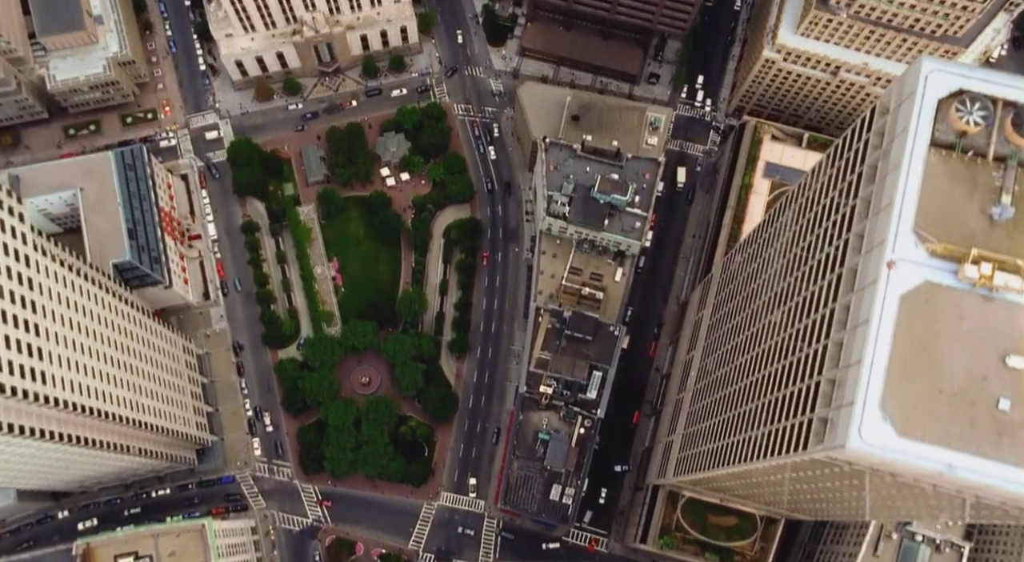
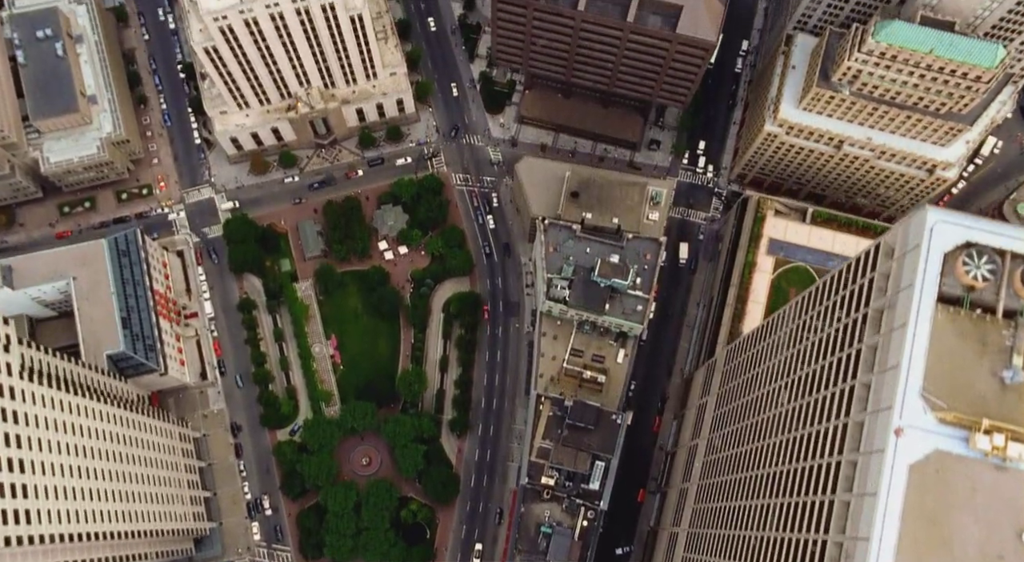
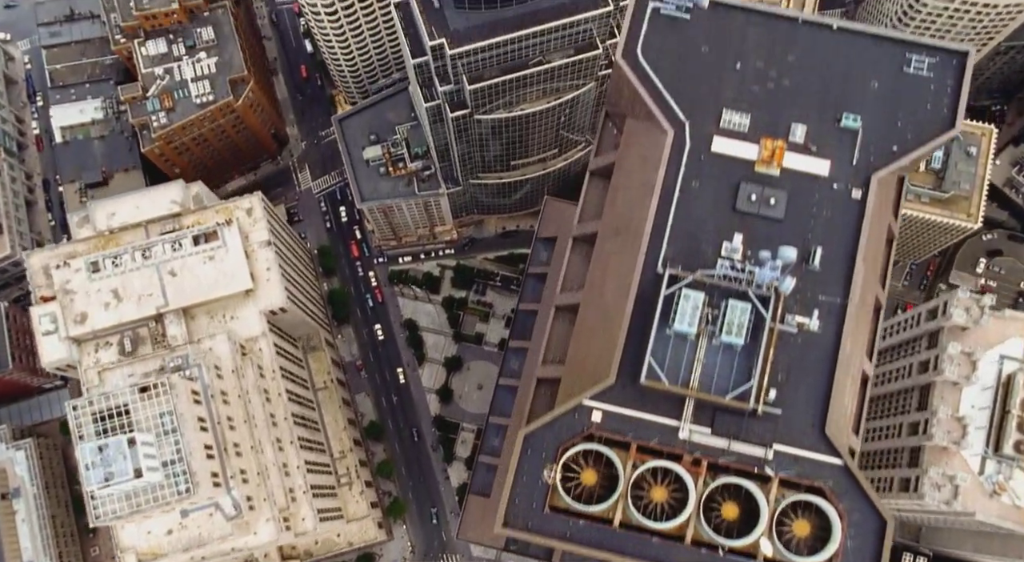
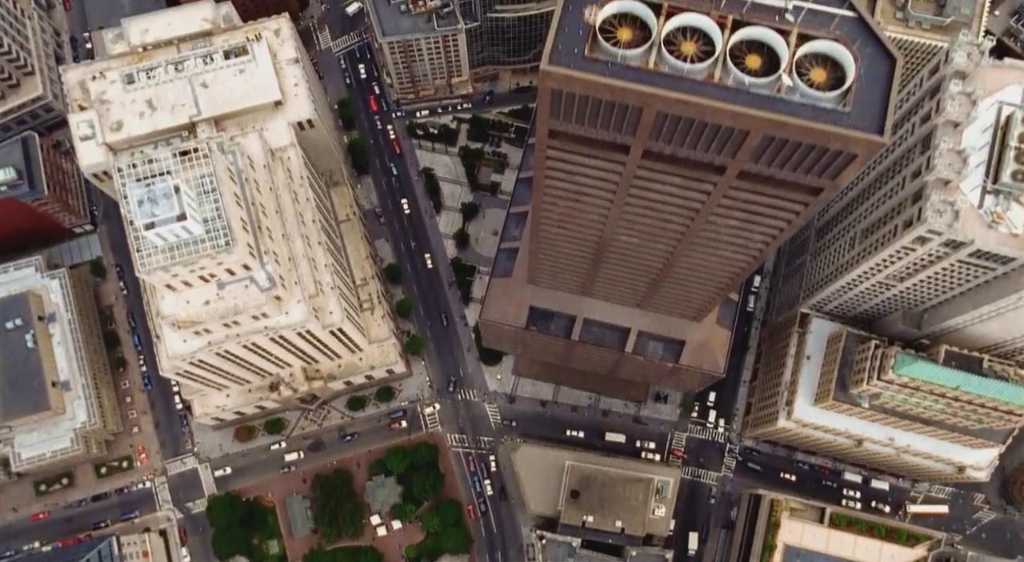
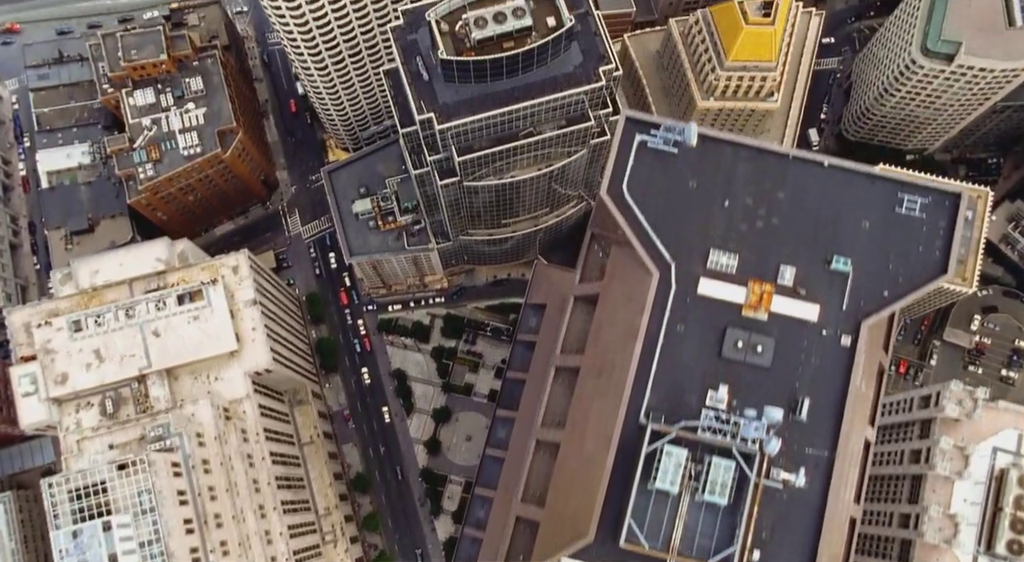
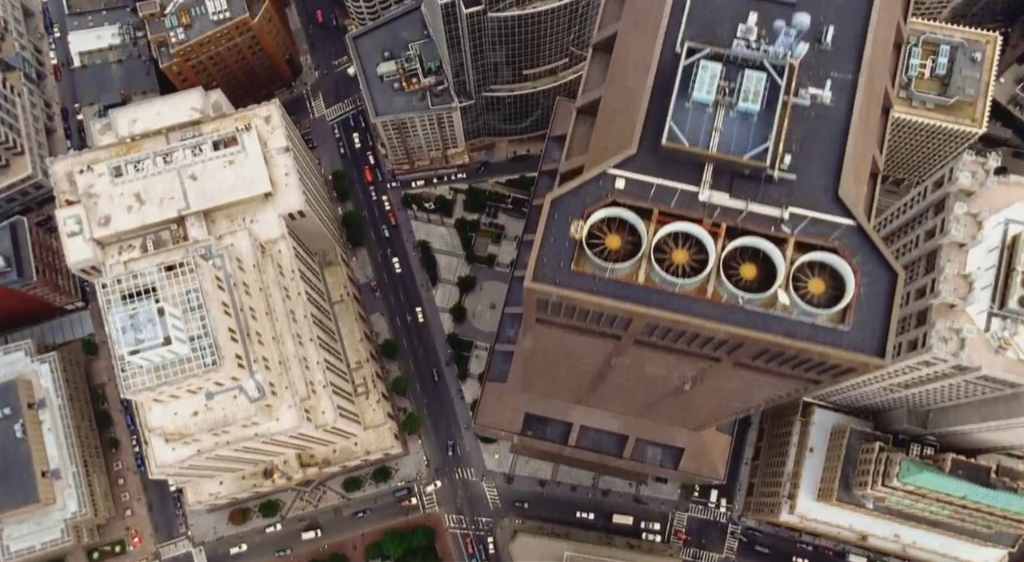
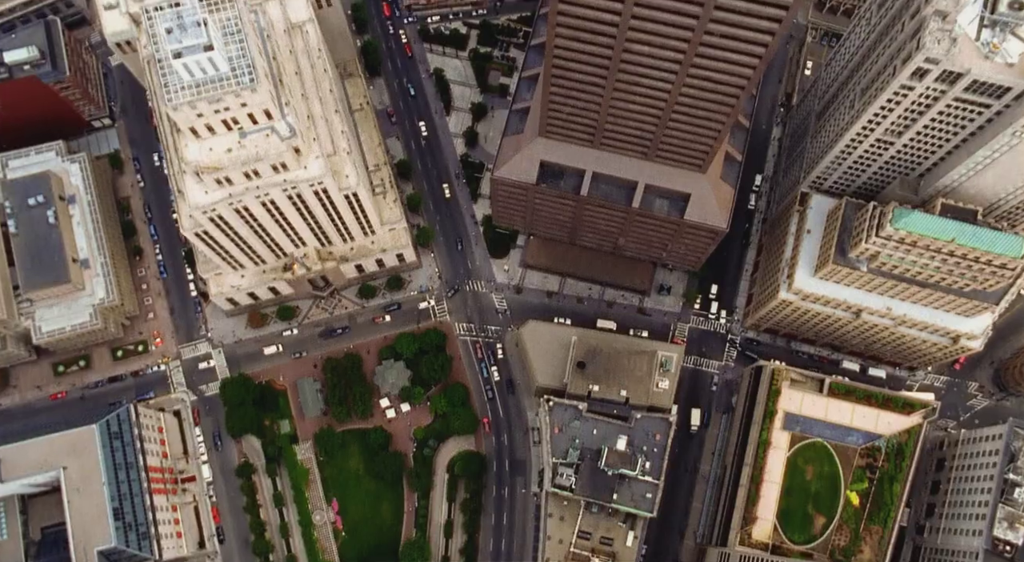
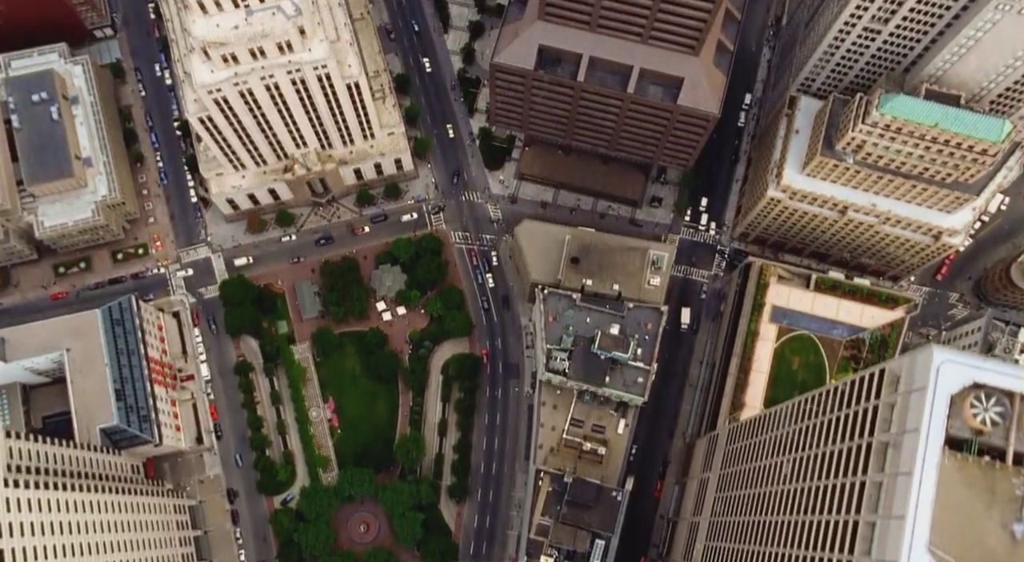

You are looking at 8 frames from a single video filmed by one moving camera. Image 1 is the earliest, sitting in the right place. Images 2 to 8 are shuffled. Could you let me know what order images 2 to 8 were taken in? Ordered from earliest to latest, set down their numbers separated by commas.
2, 8, 7, 4, 6, 3, 5
